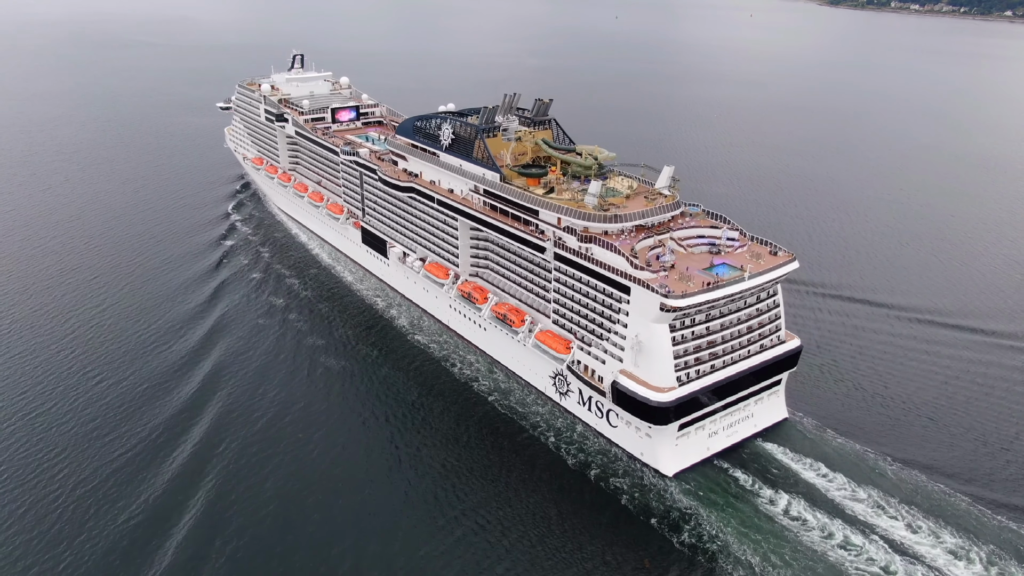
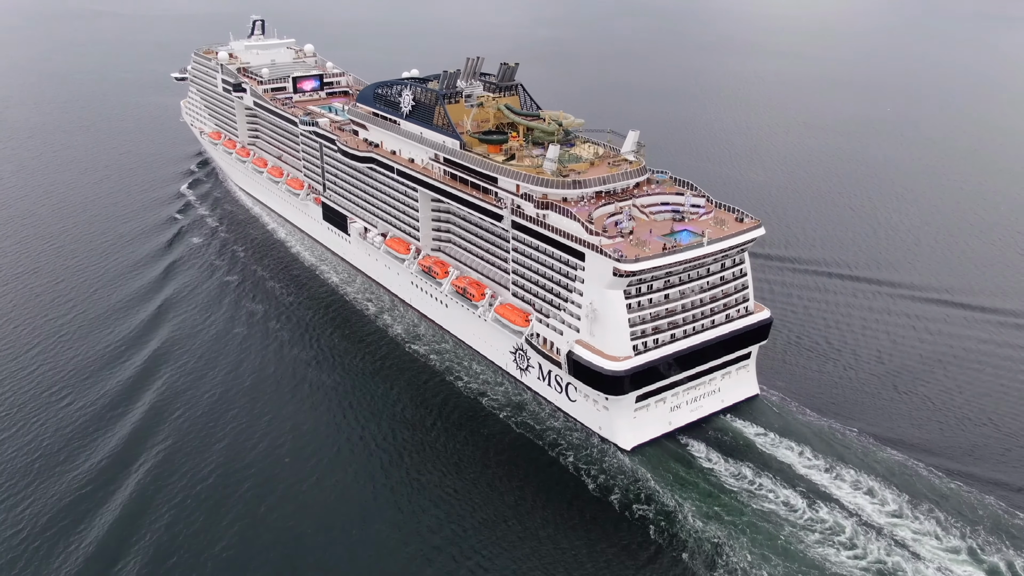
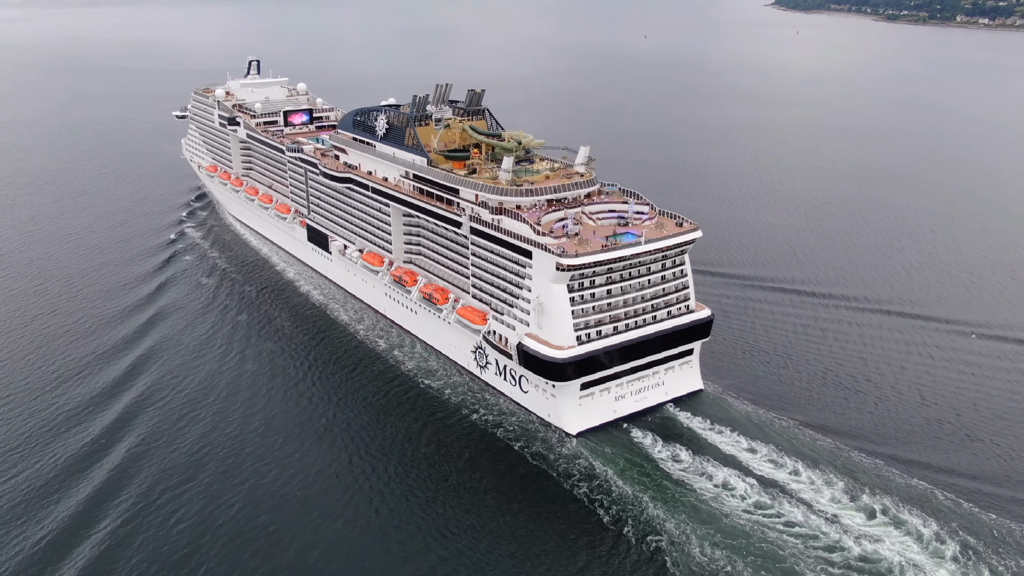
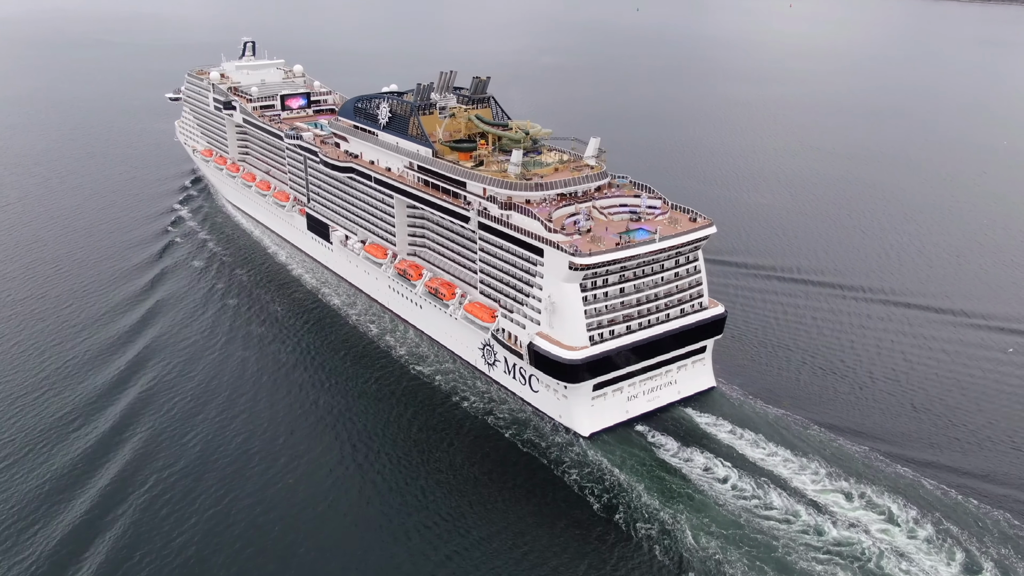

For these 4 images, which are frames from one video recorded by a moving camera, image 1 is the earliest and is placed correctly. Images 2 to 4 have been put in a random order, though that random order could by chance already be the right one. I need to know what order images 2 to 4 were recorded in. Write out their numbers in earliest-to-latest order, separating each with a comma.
2, 4, 3
